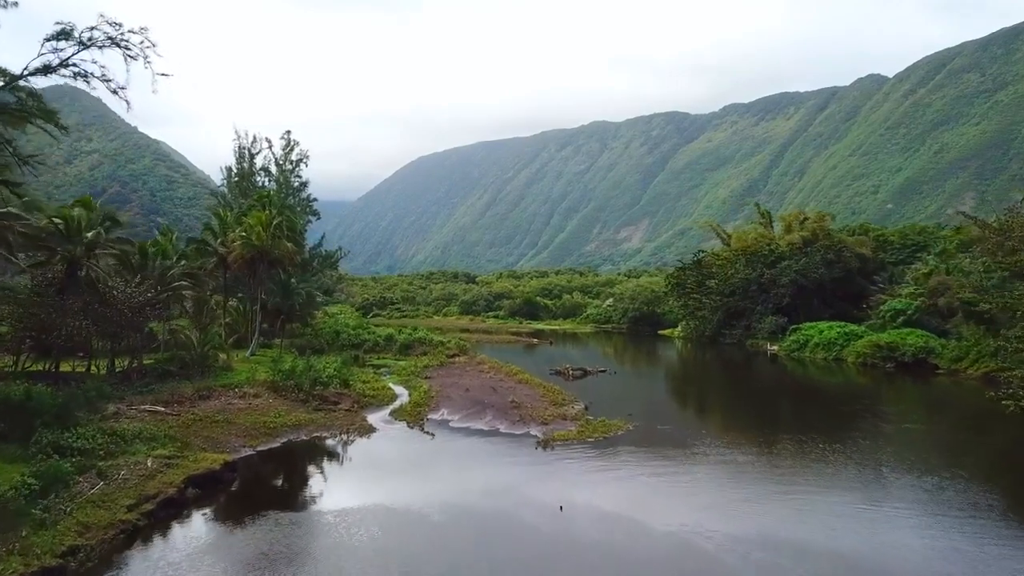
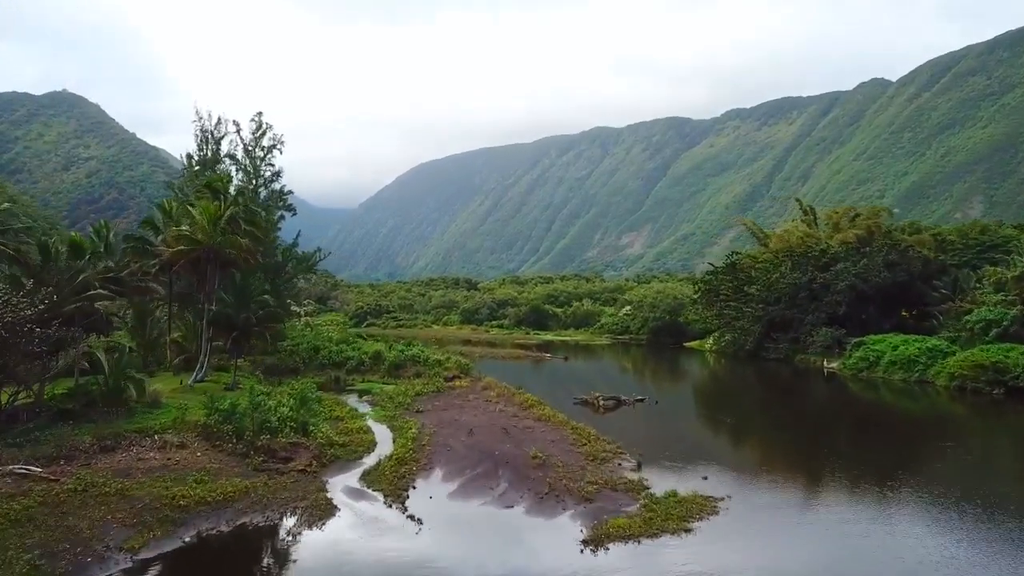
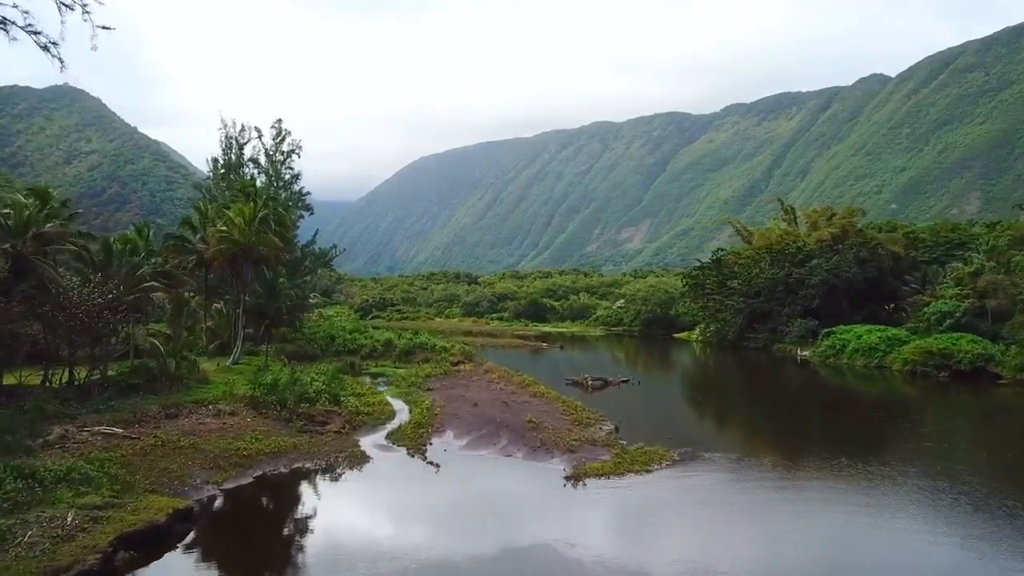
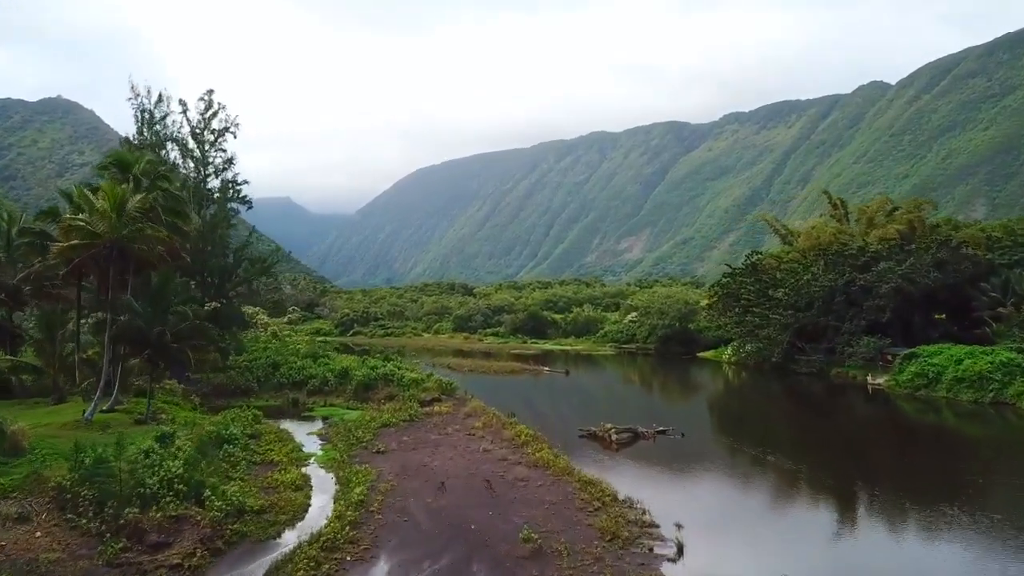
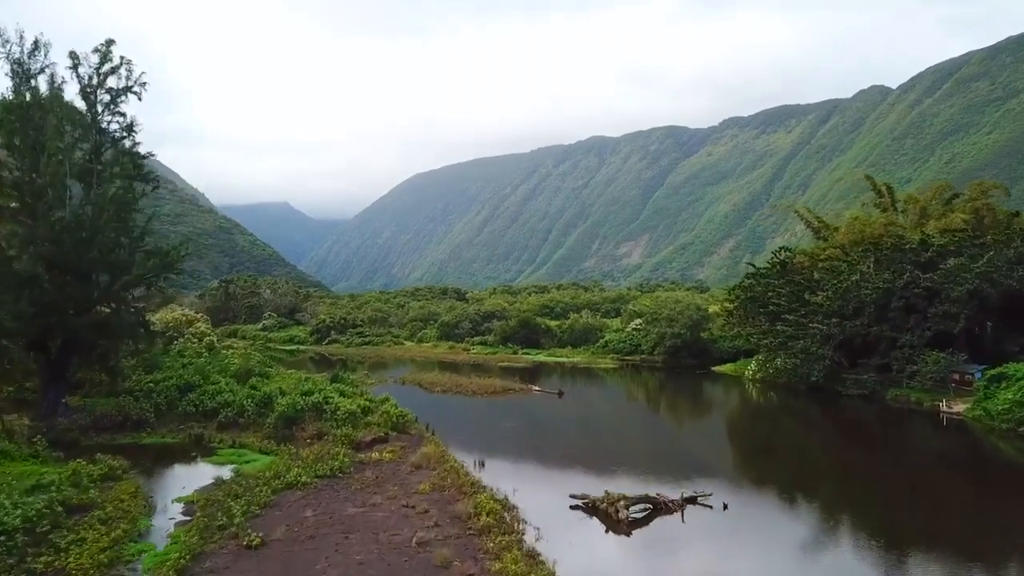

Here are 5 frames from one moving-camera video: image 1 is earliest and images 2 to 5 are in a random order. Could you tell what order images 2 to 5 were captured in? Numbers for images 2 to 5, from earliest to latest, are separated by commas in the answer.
3, 2, 4, 5
